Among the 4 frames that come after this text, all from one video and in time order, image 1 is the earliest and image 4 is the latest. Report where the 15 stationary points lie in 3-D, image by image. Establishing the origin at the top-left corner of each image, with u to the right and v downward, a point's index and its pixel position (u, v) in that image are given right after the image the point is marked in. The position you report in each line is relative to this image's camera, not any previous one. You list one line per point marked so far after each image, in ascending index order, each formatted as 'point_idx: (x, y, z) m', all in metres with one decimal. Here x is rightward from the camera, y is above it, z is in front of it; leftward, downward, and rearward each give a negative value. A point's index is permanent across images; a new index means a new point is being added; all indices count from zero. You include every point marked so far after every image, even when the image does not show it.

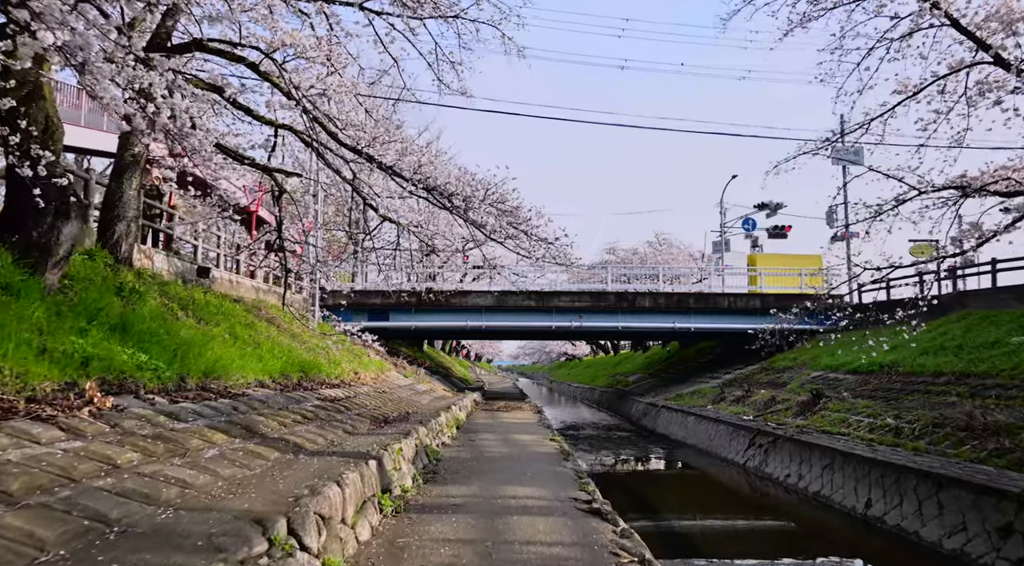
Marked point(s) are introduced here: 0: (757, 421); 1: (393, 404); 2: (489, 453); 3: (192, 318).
0: (+4.6, -2.6, +14.4) m
1: (-1.8, -1.9, +11.8) m
2: (-0.3, -2.1, +9.6) m
3: (-3.7, -0.4, +8.9) m
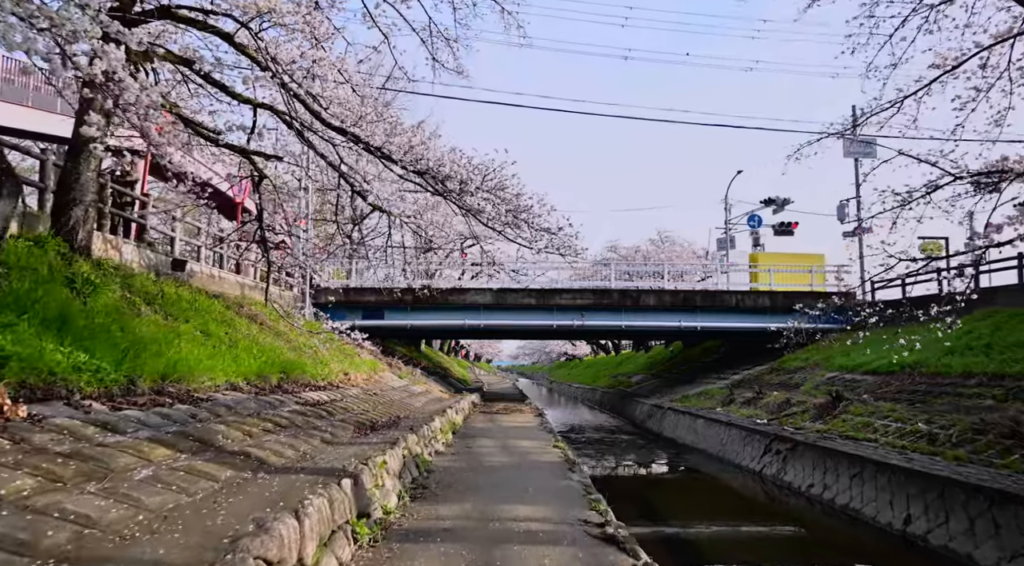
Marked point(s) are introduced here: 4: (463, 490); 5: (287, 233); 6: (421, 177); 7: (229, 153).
0: (+4.6, -2.5, +13.6) m
1: (-1.8, -1.8, +11.0) m
2: (-0.3, -2.1, +8.8) m
3: (-3.7, -0.3, +8.0) m
4: (-0.4, -1.8, +6.7) m
5: (-3.4, +0.7, +11.5) m
6: (-1.1, +1.3, +9.0) m
7: (-3.7, +1.7, +10.0) m
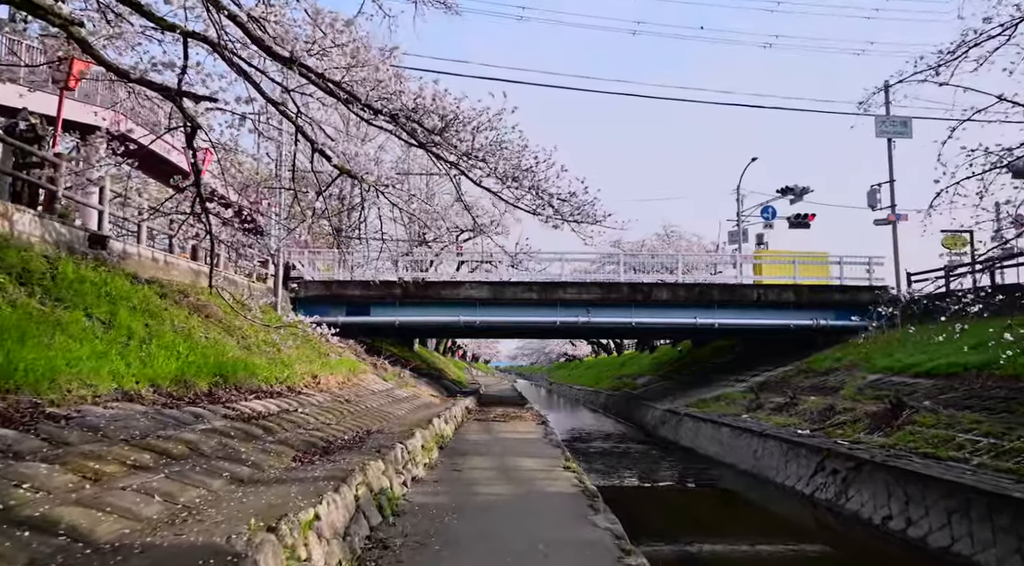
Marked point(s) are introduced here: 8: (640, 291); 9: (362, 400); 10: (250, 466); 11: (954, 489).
0: (+4.6, -2.3, +11.5) m
1: (-1.8, -1.6, +8.9) m
2: (-0.3, -1.8, +6.6) m
3: (-3.7, -0.1, +5.9) m
4: (-0.4, -1.6, +4.6) m
5: (-3.4, +1.0, +9.4) m
6: (-1.1, +1.5, +6.9) m
7: (-3.7, +1.9, +7.9) m
8: (+3.3, -0.2, +19.7) m
9: (-2.2, -1.8, +11.5) m
10: (-1.6, -1.2, +4.8) m
11: (+4.2, -1.9, +7.2) m
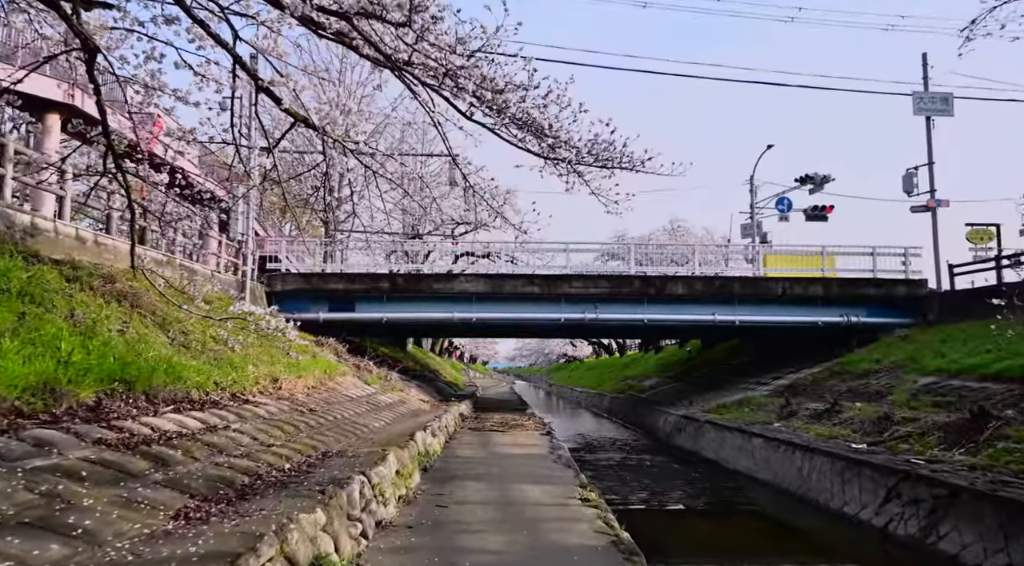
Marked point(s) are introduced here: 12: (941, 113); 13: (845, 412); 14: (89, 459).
0: (+4.6, -2.1, +9.6) m
1: (-1.8, -1.4, +6.9) m
2: (-0.3, -1.6, +4.7) m
3: (-3.7, +0.1, +4.0) m
4: (-0.4, -1.4, +2.6) m
5: (-3.4, +1.2, +7.4) m
6: (-1.1, +1.7, +5.0) m
7: (-3.7, +2.1, +6.0) m
8: (+3.3, 0.0, +17.8) m
9: (-2.2, -1.6, +9.5) m
10: (-1.6, -1.0, +2.9) m
11: (+4.2, -1.7, +5.3) m
12: (+10.3, +4.1, +18.4) m
13: (+5.5, -2.1, +12.7) m
14: (-2.1, -0.9, +3.9) m
